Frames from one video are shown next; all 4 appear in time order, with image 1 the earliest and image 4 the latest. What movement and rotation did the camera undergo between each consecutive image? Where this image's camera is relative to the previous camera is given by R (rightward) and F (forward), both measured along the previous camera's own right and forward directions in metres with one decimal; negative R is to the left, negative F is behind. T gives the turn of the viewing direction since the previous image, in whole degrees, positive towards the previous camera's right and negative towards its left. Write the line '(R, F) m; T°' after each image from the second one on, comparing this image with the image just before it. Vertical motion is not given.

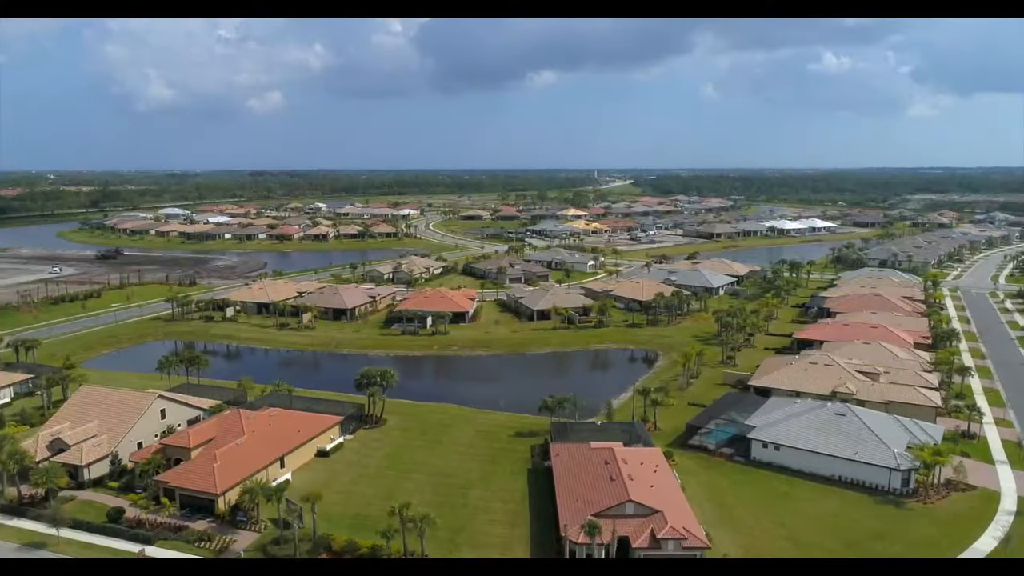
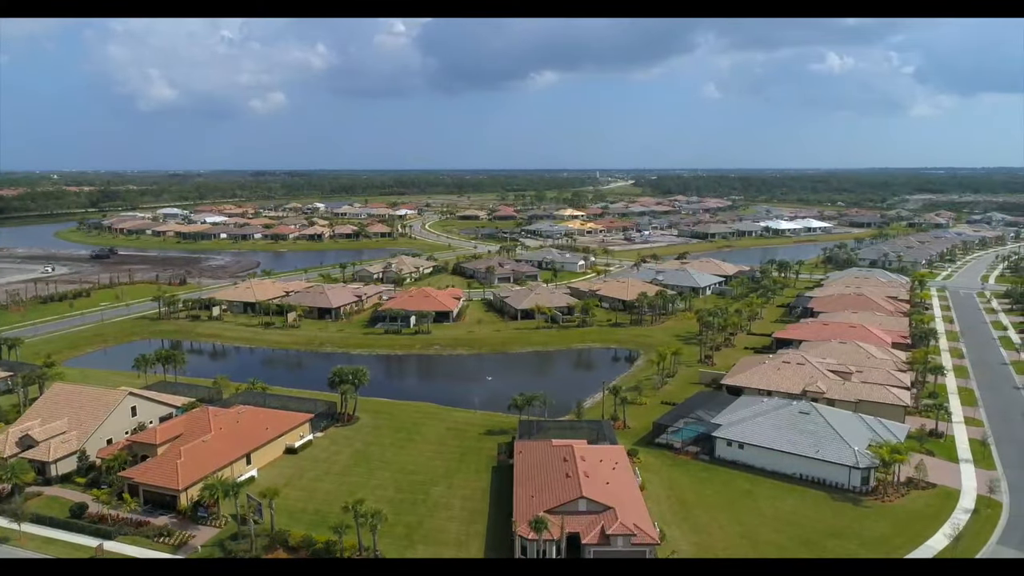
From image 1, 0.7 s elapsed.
(+1.4, -0.2) m; 0°
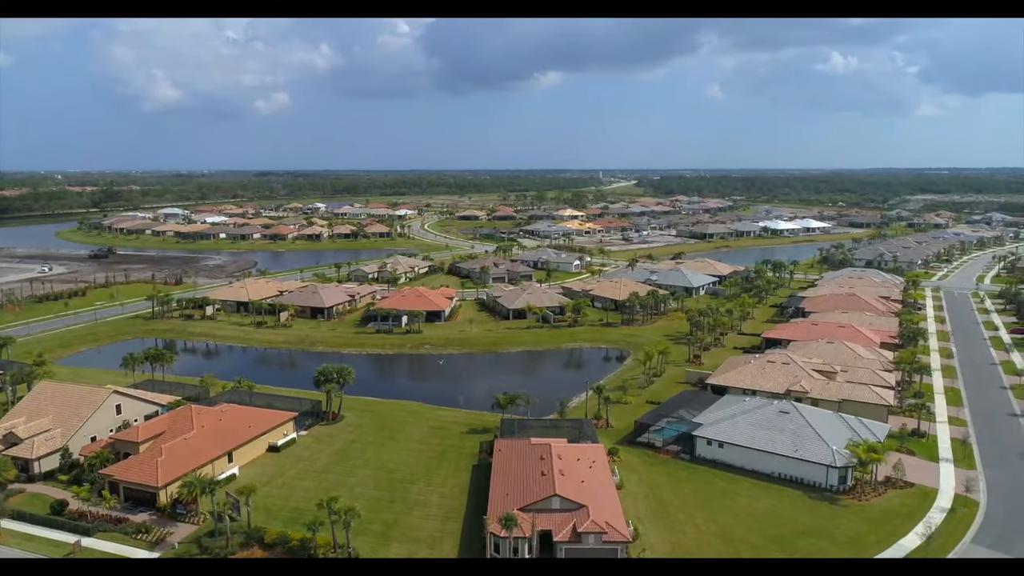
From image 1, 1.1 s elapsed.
(+0.8, -0.1) m; 0°
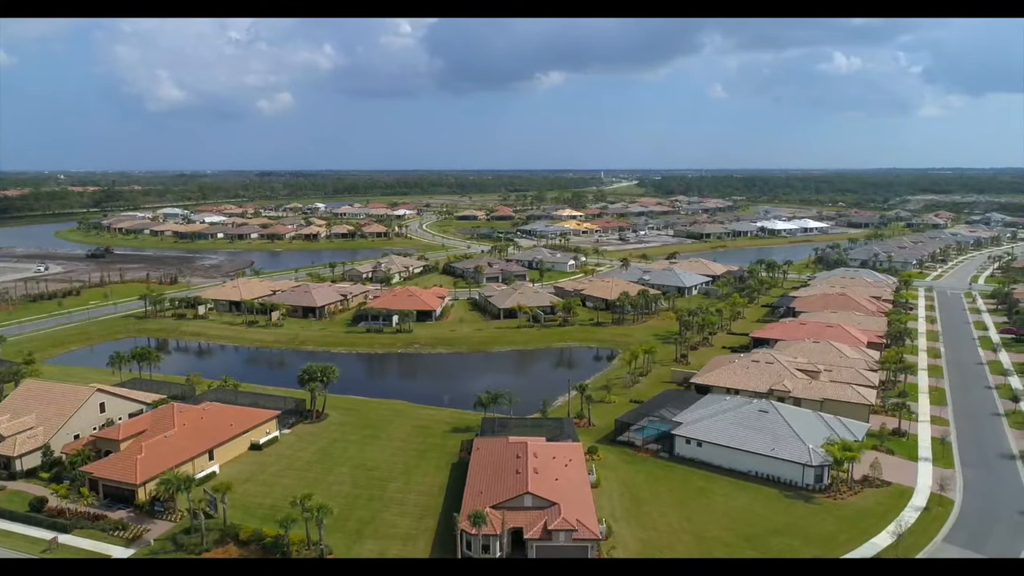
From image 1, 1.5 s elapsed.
(+0.9, -0.1) m; 0°
